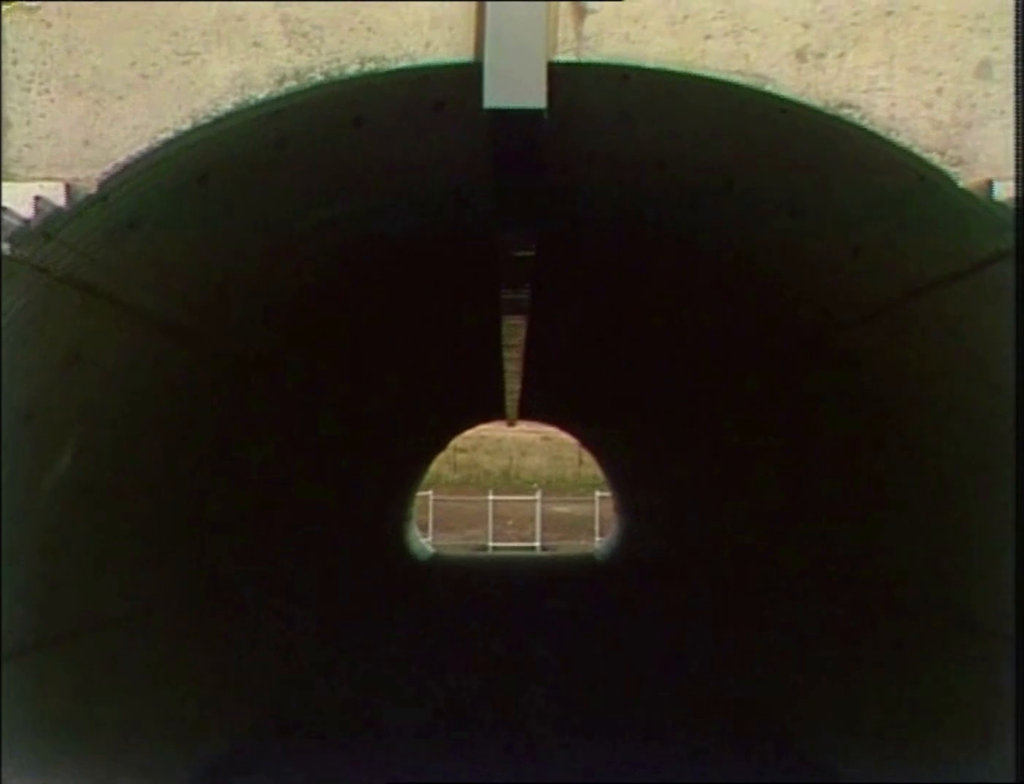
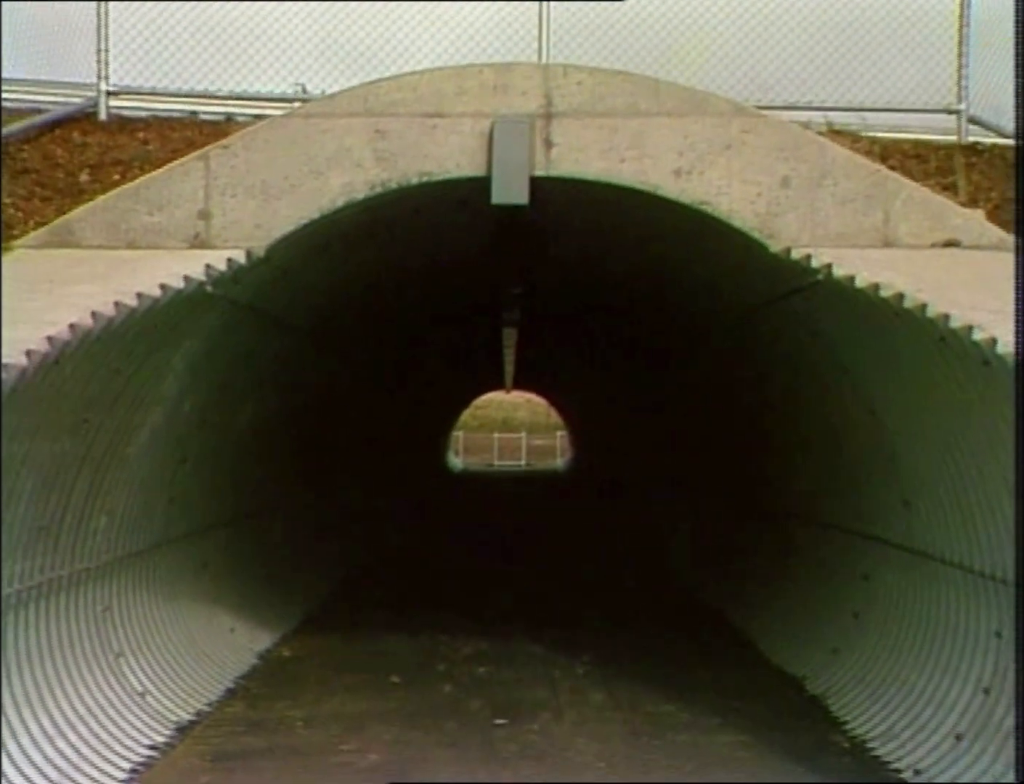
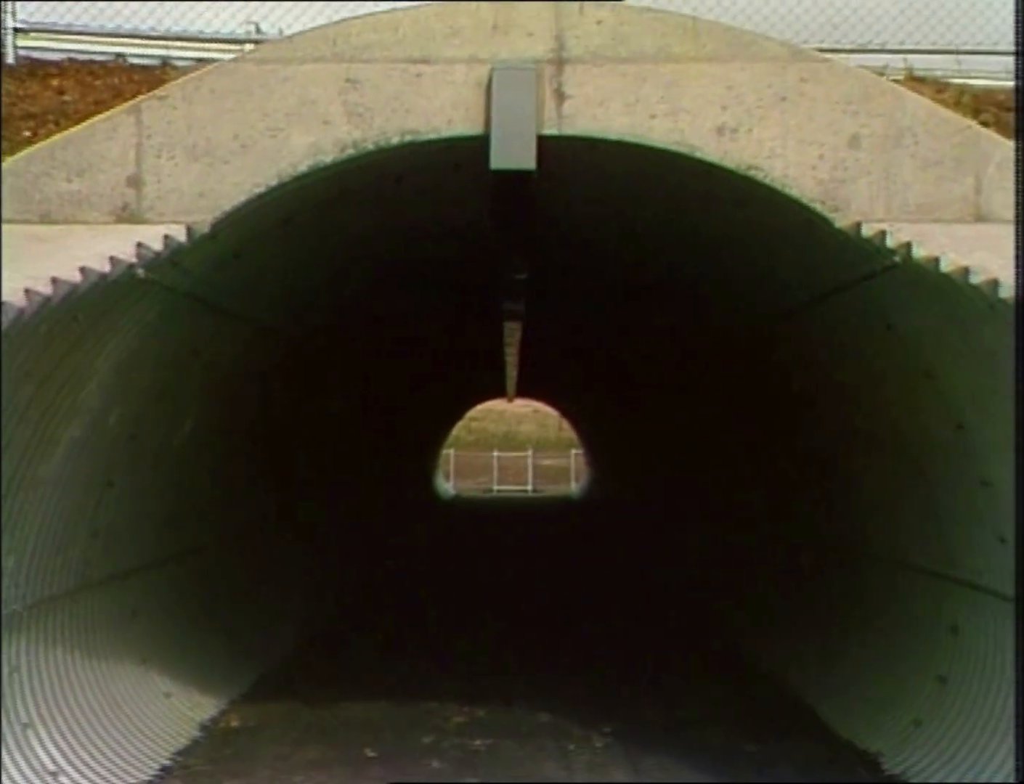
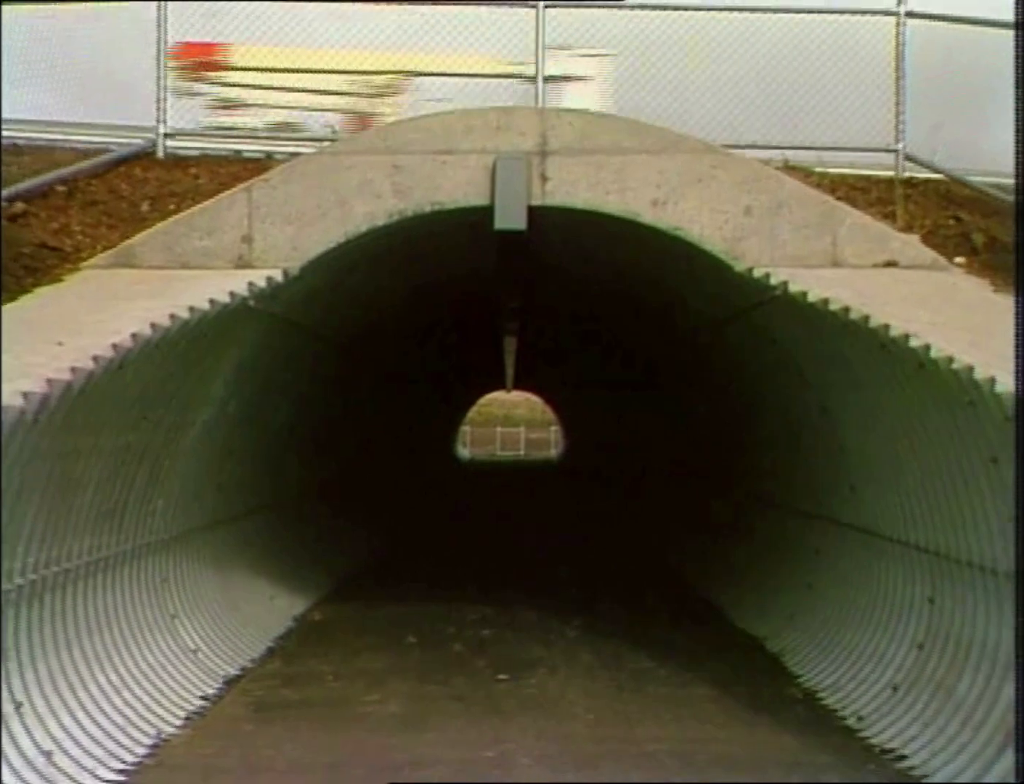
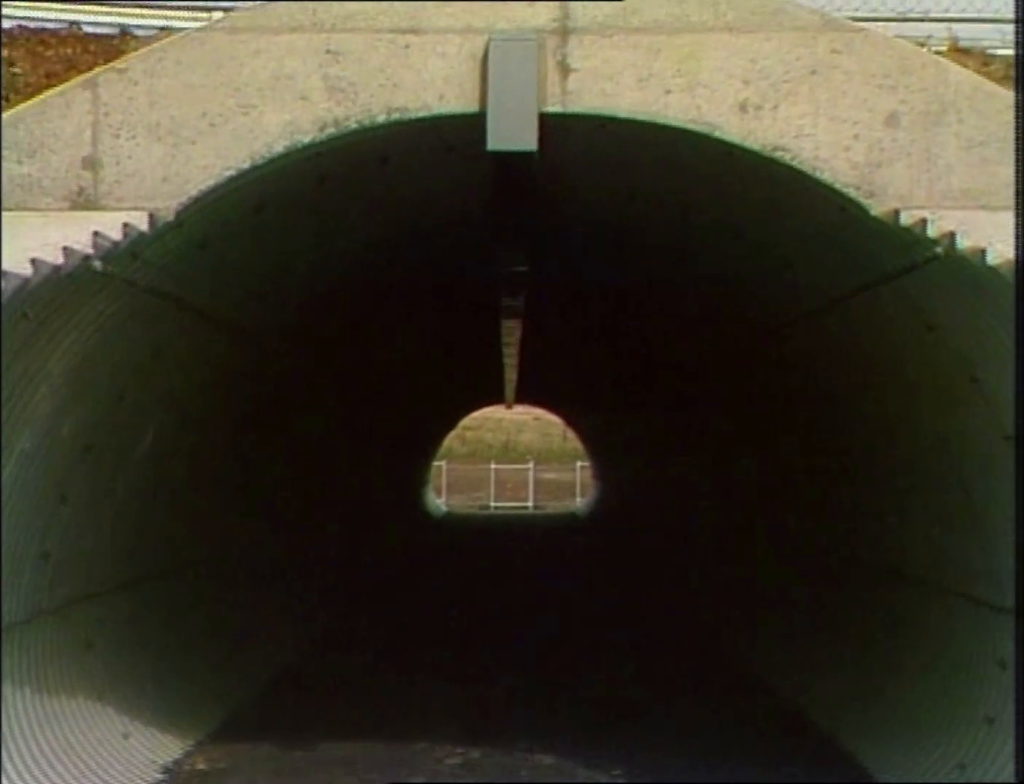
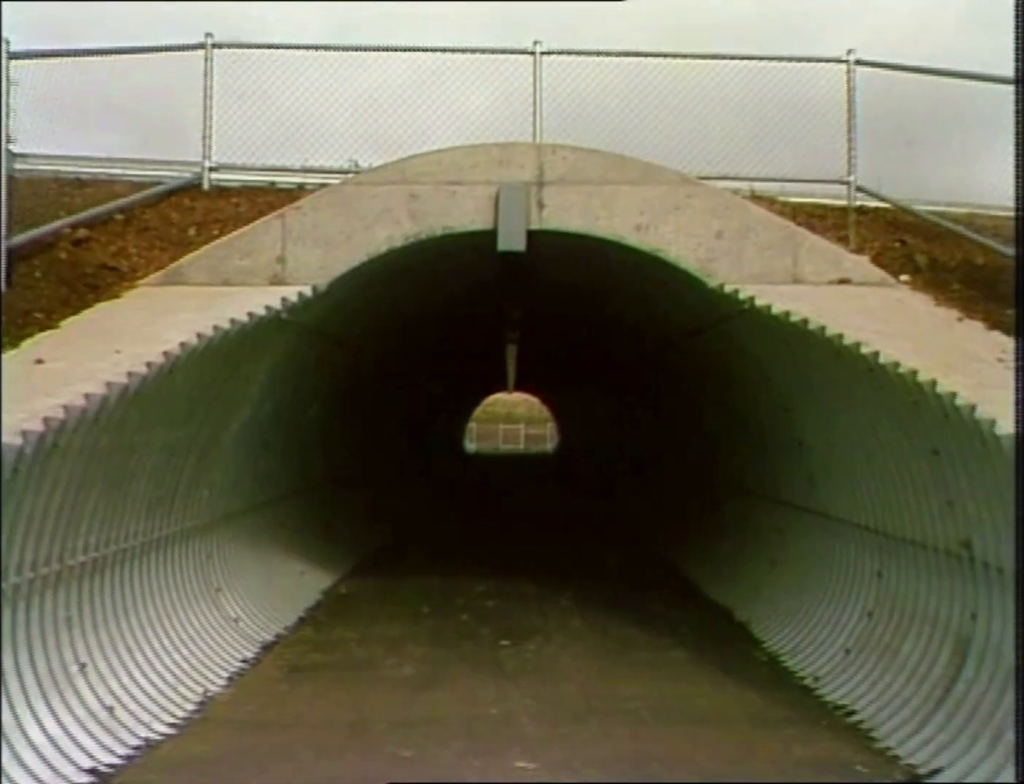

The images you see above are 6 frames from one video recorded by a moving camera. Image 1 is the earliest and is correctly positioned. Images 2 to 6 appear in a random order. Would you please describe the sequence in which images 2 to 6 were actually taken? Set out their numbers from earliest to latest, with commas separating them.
5, 3, 2, 4, 6
